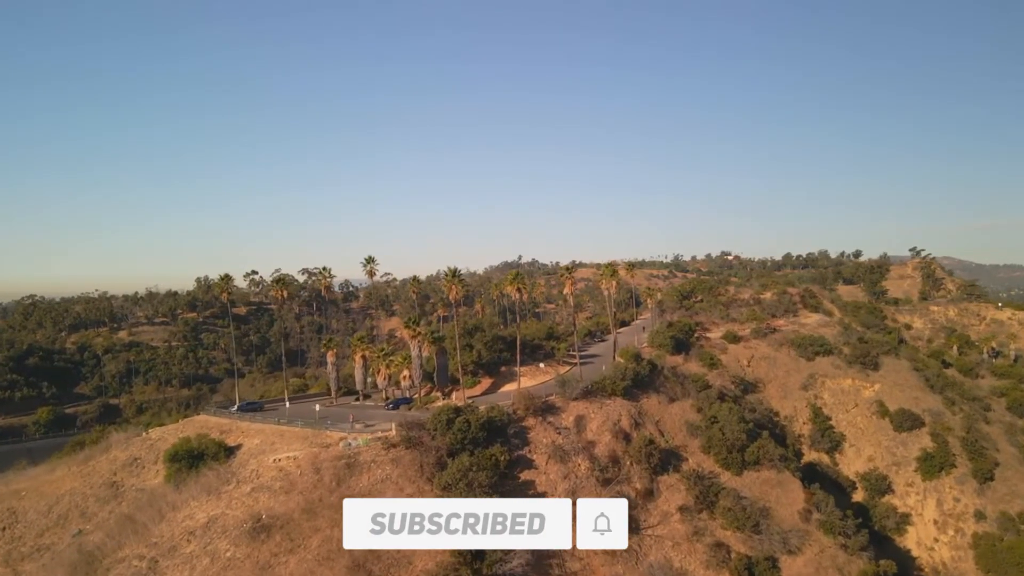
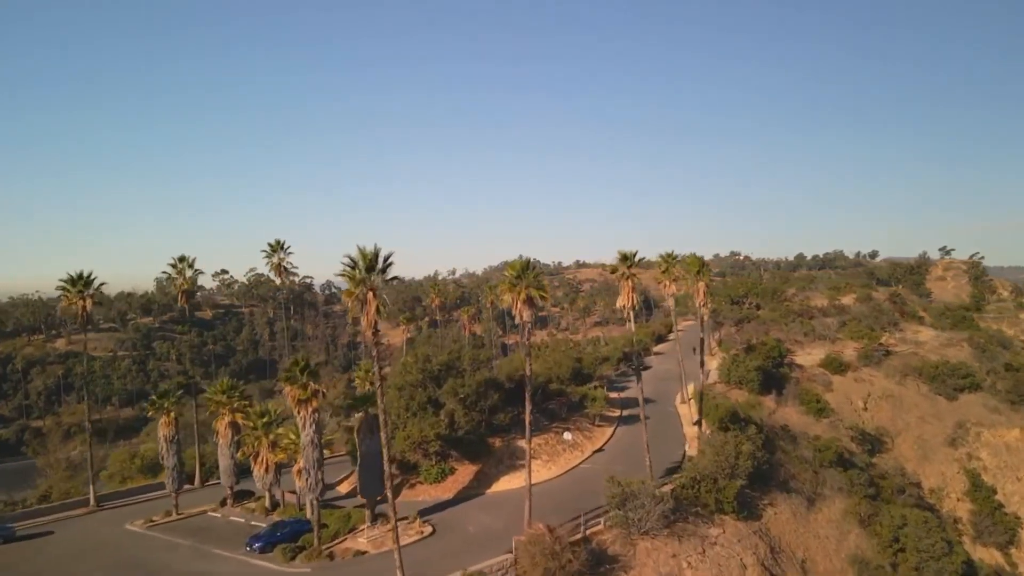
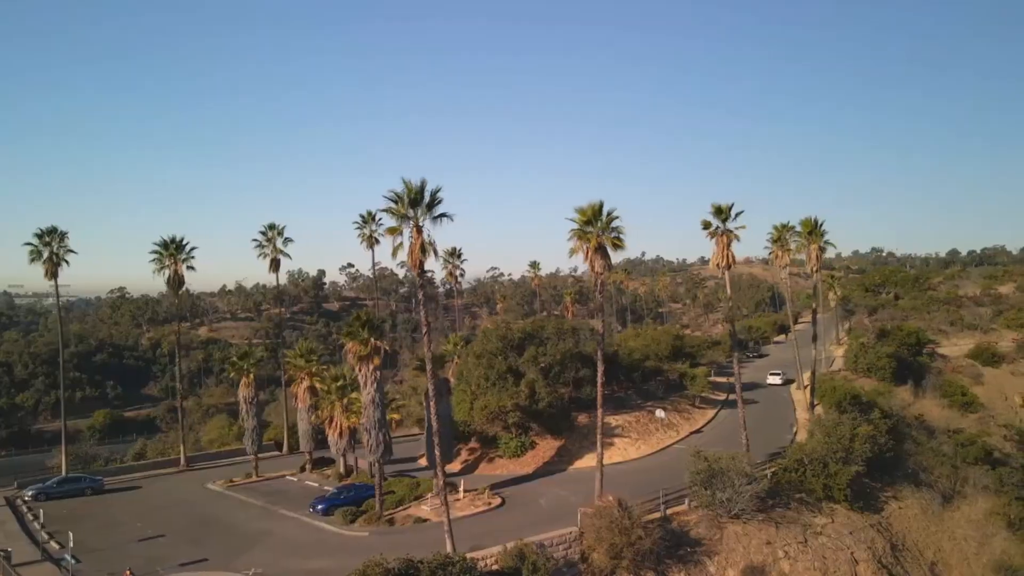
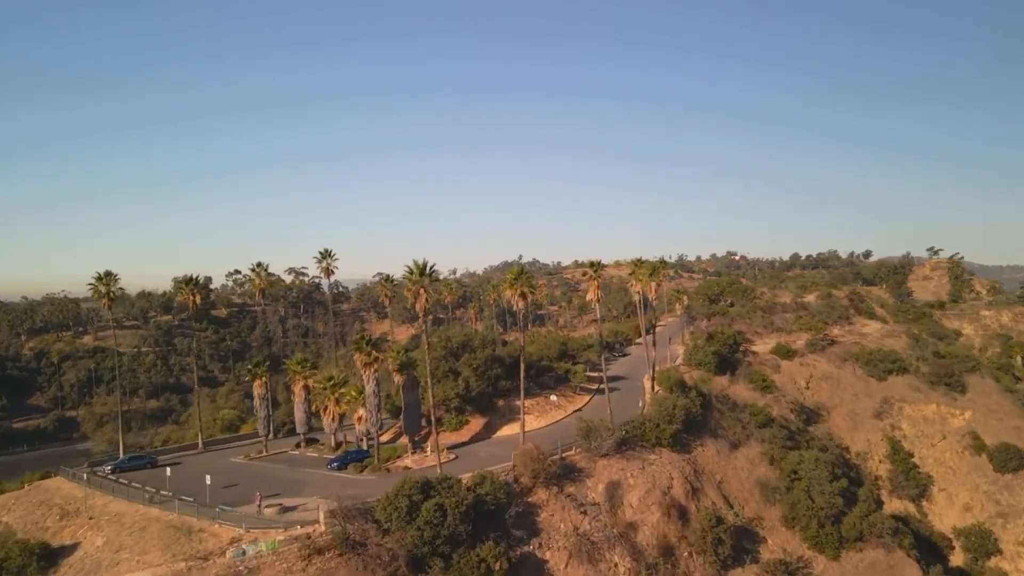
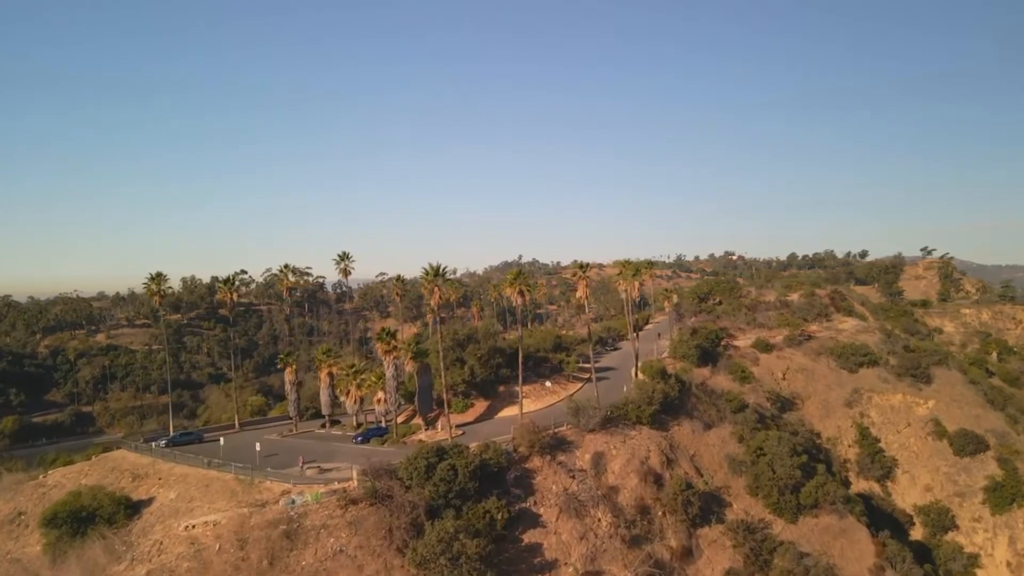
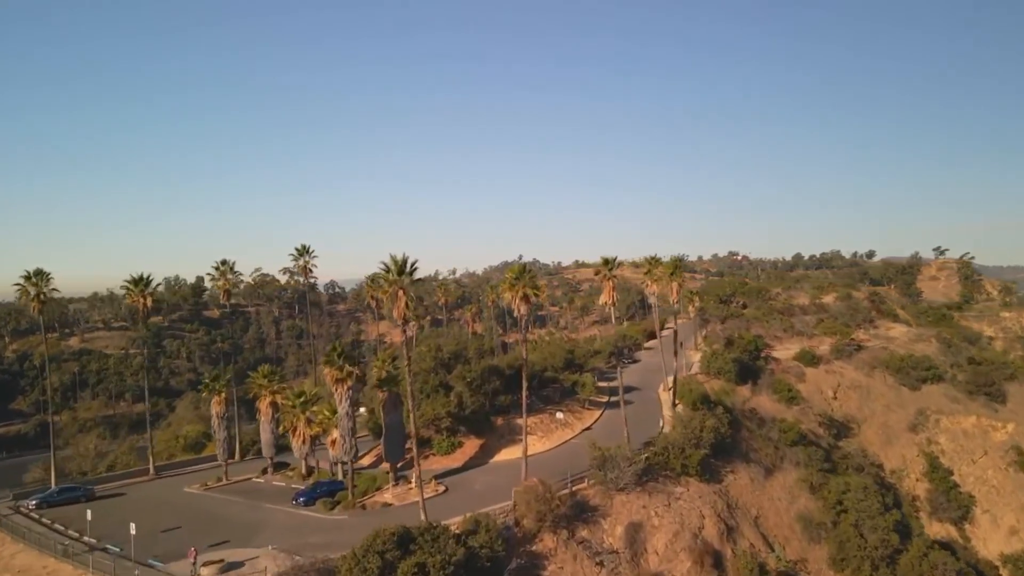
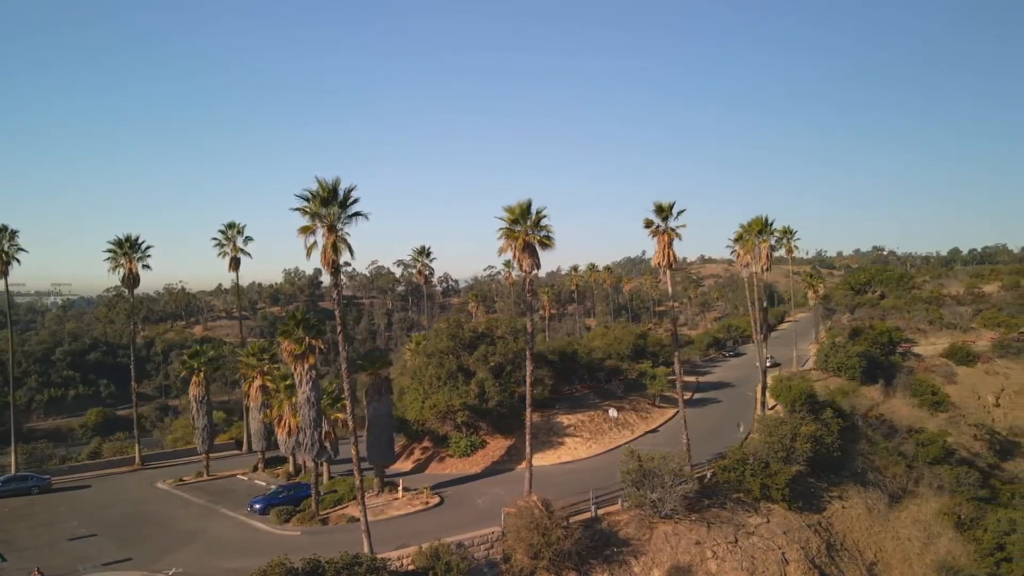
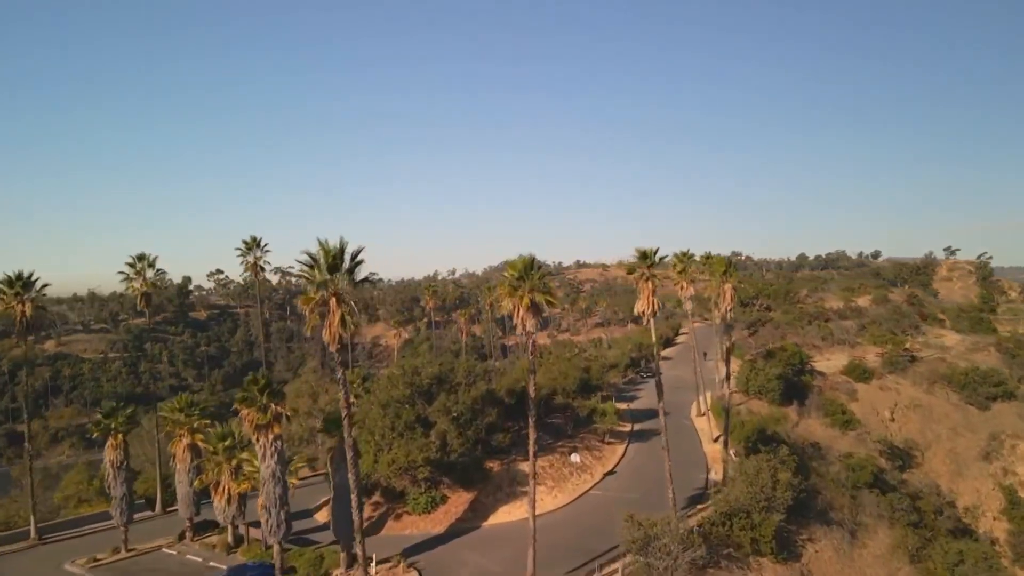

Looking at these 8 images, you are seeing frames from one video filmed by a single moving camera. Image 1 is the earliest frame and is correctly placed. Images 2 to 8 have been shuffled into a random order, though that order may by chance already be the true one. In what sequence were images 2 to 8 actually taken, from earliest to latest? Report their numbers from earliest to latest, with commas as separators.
5, 4, 6, 2, 8, 3, 7
